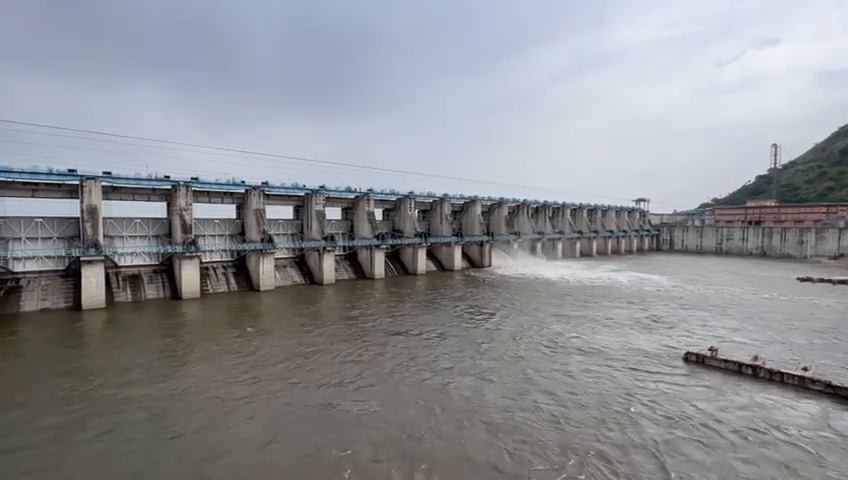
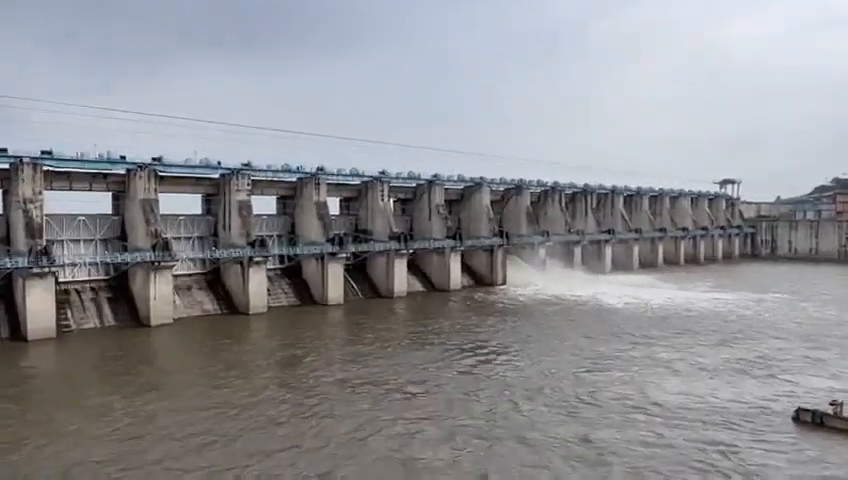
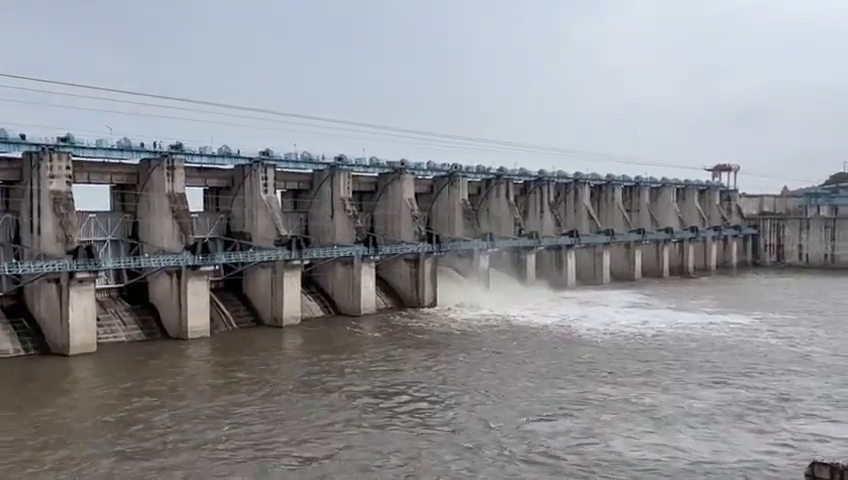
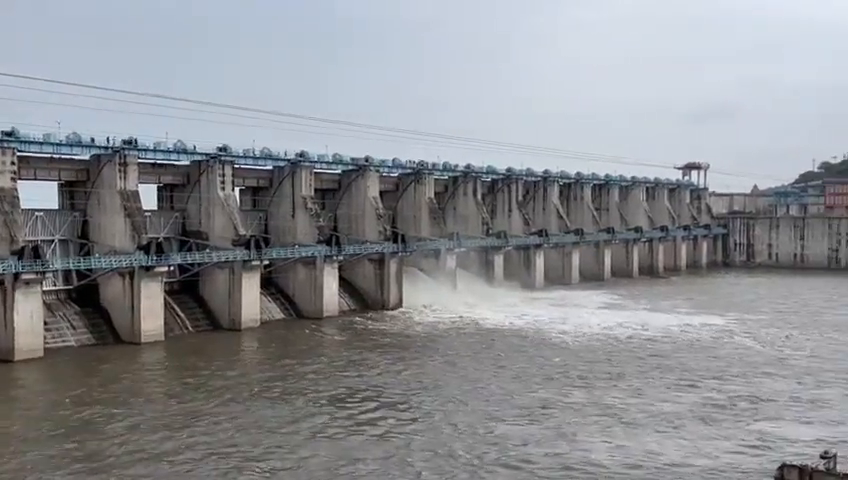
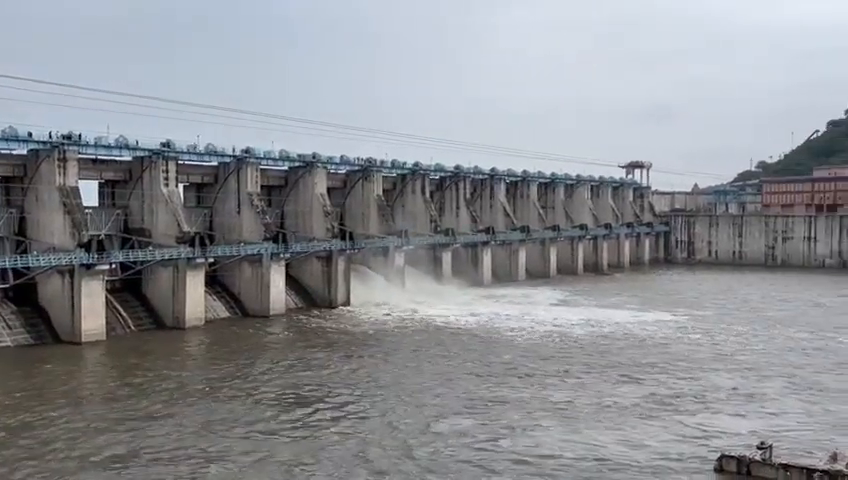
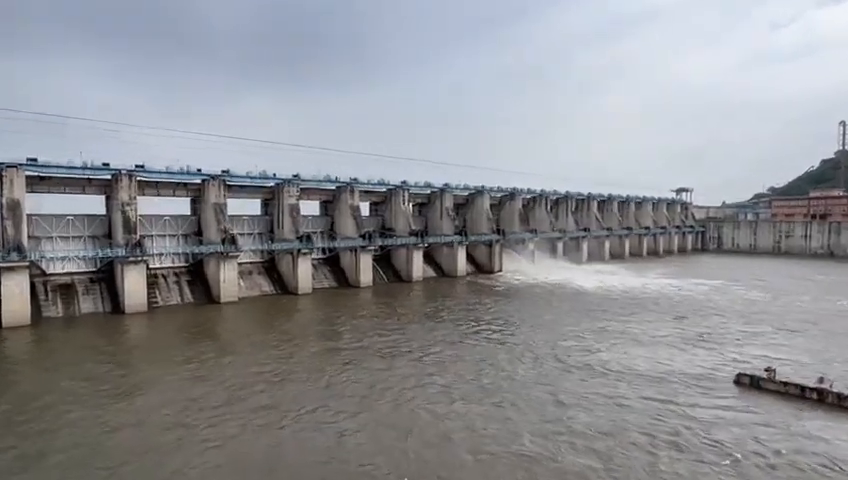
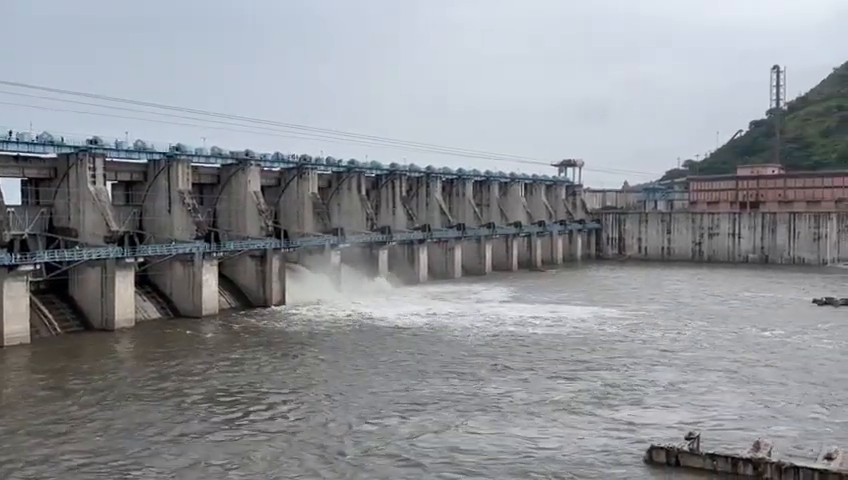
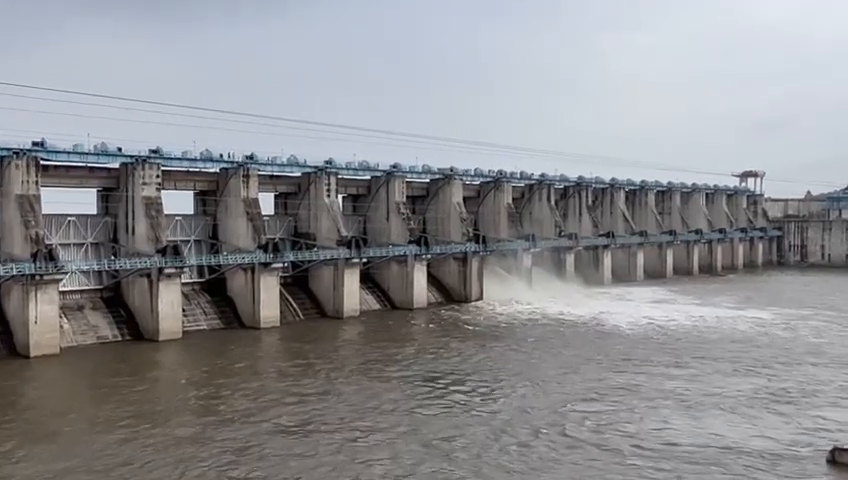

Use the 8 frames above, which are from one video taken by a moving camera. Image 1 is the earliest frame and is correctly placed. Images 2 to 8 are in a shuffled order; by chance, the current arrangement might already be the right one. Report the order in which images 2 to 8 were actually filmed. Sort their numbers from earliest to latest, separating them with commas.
6, 2, 8, 3, 4, 5, 7
